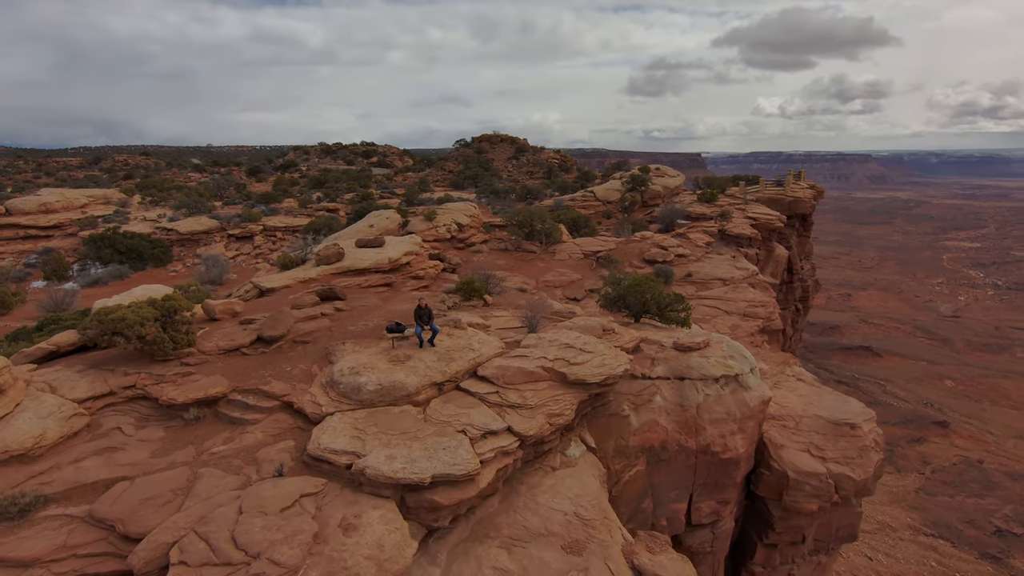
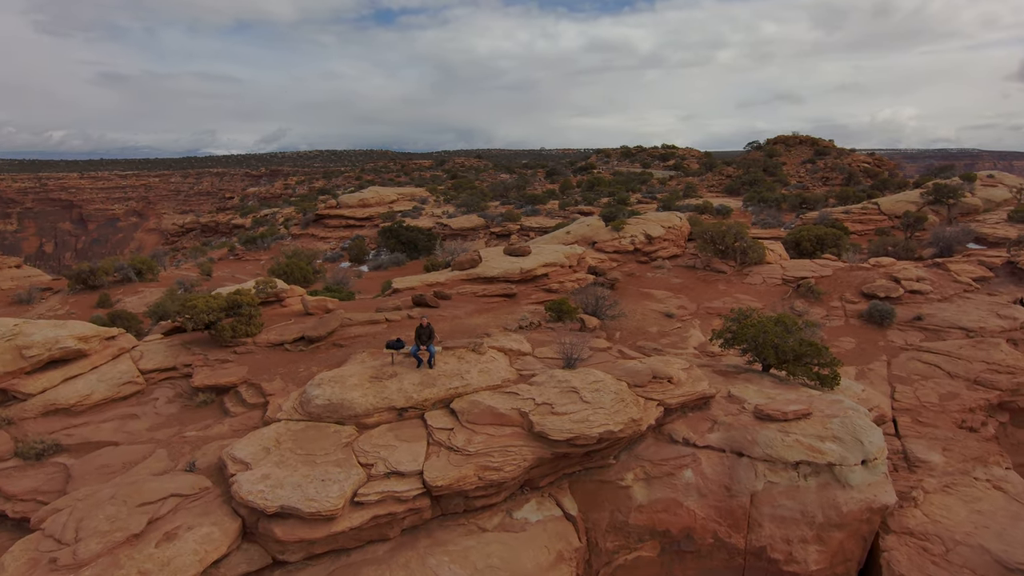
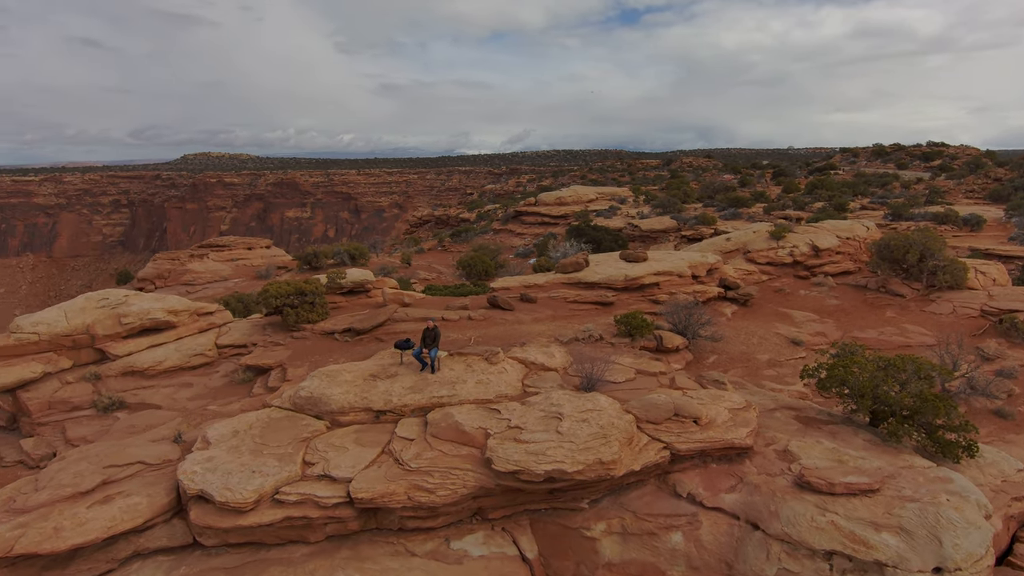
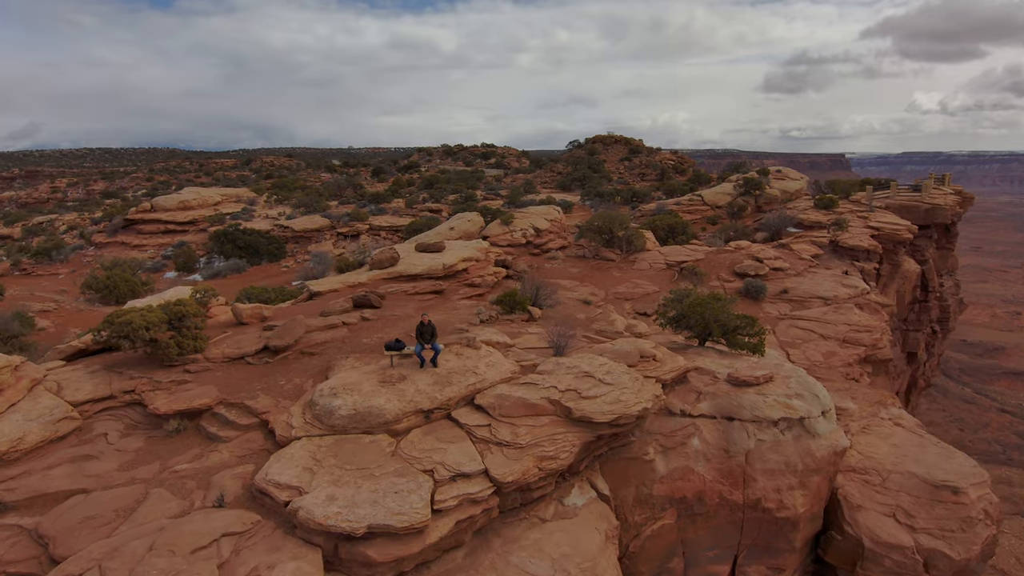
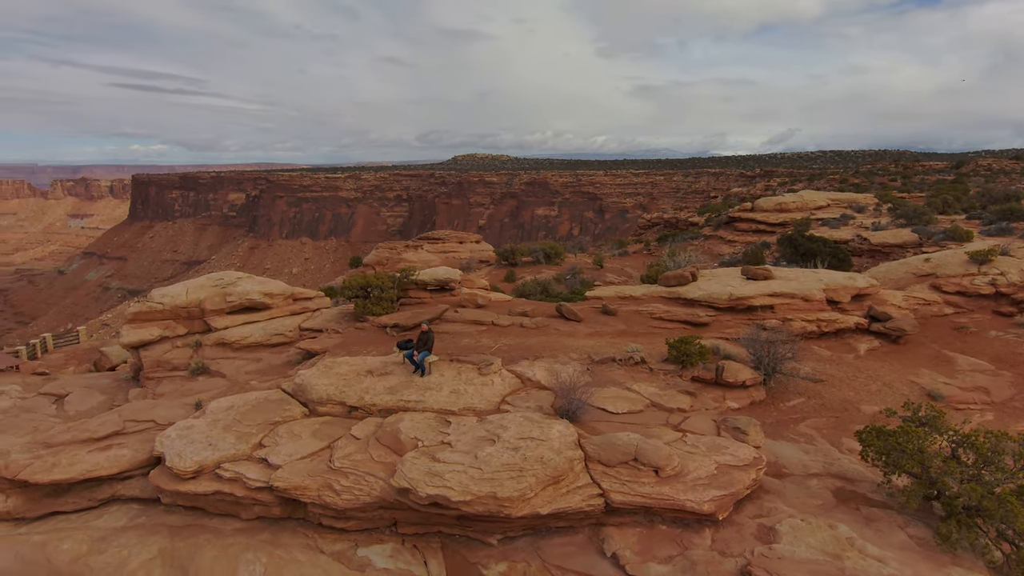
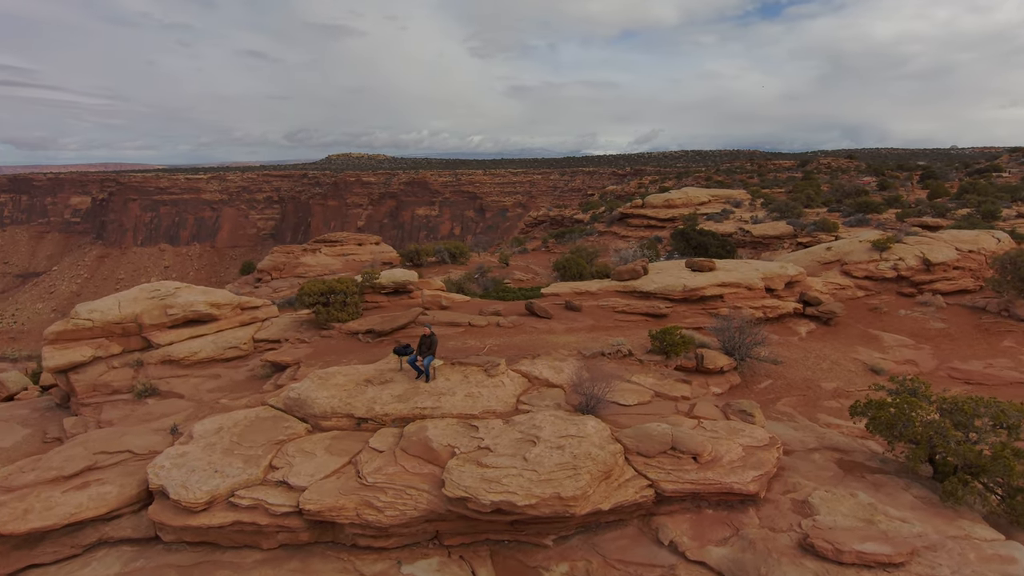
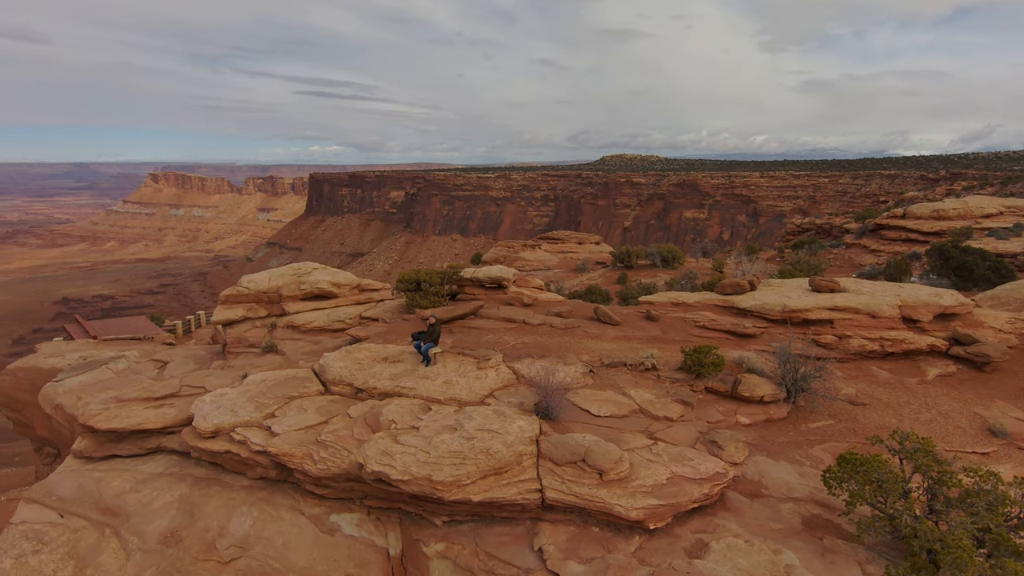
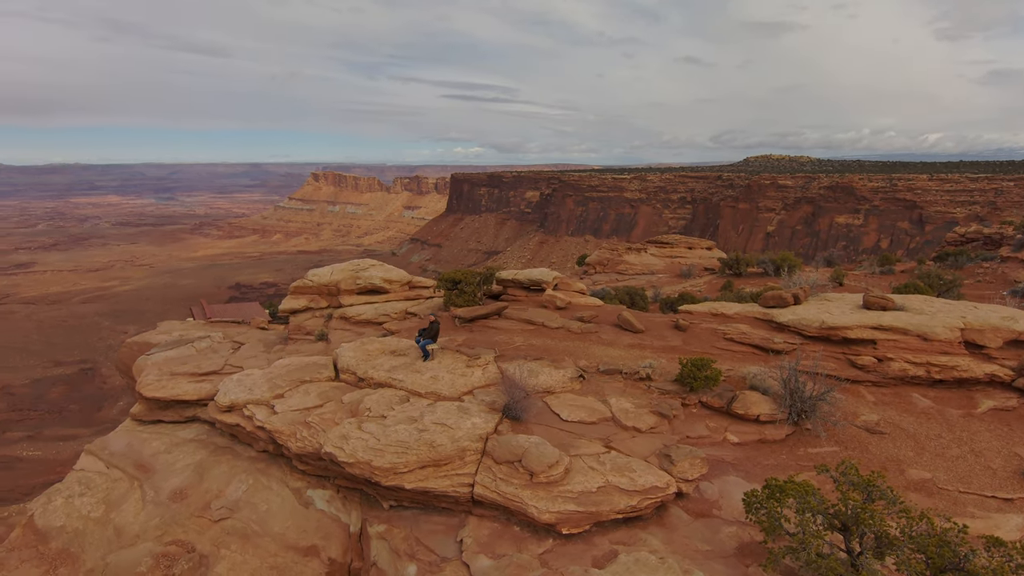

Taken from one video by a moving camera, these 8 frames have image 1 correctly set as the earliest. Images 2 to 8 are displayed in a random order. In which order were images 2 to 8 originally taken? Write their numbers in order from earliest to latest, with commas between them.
4, 2, 3, 6, 5, 7, 8
